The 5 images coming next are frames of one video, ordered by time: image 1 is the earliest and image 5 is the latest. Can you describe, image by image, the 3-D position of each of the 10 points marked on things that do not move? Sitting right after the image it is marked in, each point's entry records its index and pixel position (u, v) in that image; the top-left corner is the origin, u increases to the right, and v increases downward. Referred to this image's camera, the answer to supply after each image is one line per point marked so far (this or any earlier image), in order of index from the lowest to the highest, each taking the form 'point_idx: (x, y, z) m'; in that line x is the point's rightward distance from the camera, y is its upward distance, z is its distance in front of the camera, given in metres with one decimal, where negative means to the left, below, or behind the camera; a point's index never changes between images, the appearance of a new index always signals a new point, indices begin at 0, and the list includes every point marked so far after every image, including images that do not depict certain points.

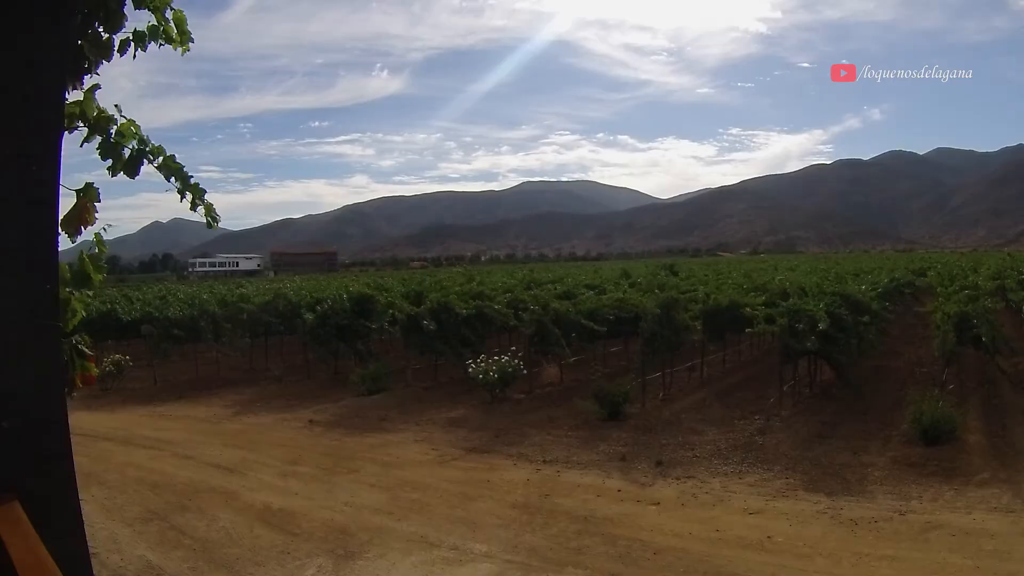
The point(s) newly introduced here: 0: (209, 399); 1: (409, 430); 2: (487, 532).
0: (-6.5, -2.4, +15.5) m
1: (-1.8, -2.4, +12.3) m
2: (-0.3, -2.8, +8.0) m
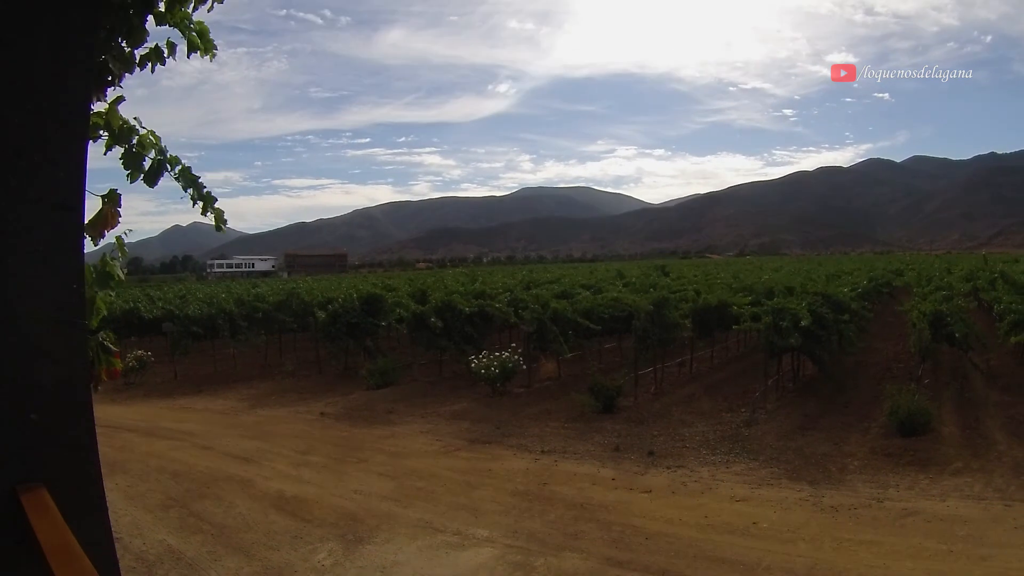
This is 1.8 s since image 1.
0: (-6.5, -2.3, +16.1) m
1: (-1.8, -2.4, +12.8) m
2: (-0.3, -2.8, +8.5) m
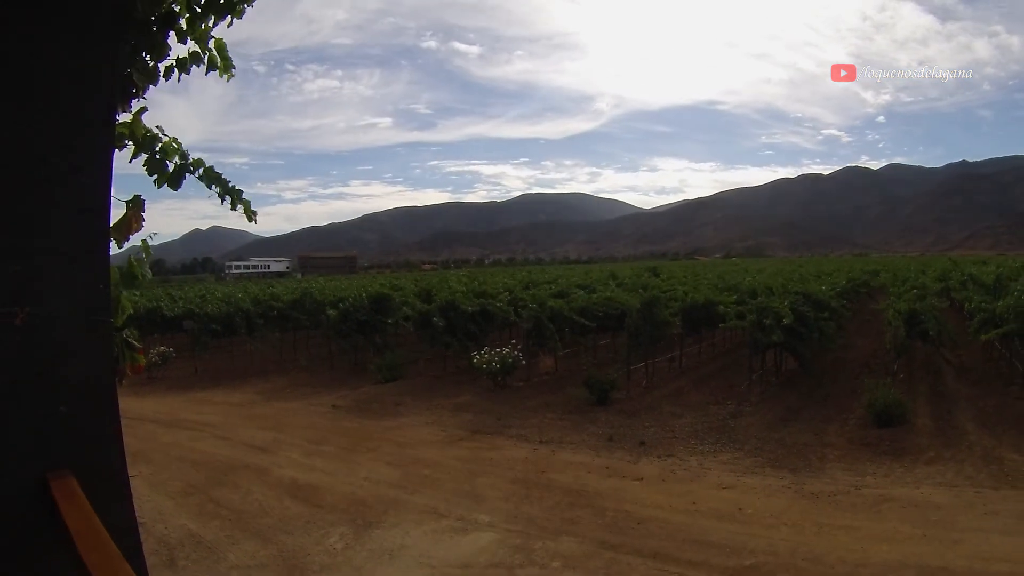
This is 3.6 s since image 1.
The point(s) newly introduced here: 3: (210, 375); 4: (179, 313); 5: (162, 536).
0: (-6.5, -2.3, +16.7) m
1: (-1.8, -2.4, +13.4) m
2: (-0.3, -2.8, +9.1) m
3: (-8.0, -2.3, +18.6) m
4: (-9.0, -0.7, +19.3) m
5: (-4.1, -2.9, +8.4) m
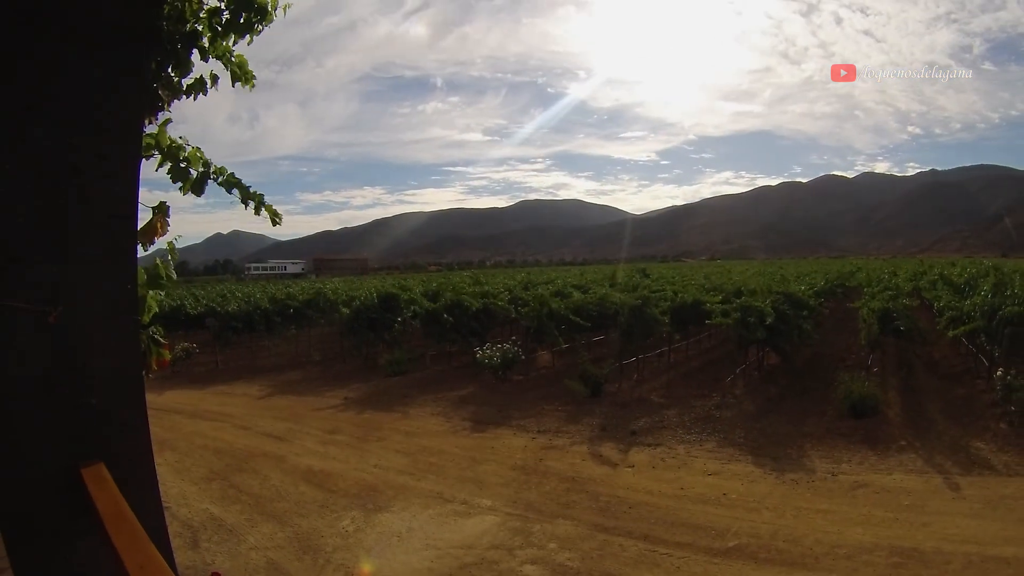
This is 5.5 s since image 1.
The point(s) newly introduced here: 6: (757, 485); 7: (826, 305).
0: (-6.4, -2.3, +17.4) m
1: (-1.7, -2.4, +14.1) m
2: (-0.3, -2.8, +9.8) m
3: (-7.9, -2.3, +19.3) m
4: (-8.9, -0.6, +20.0) m
5: (-4.2, -3.0, +9.1) m
6: (+3.3, -2.7, +9.6) m
7: (+6.5, -0.3, +14.4) m
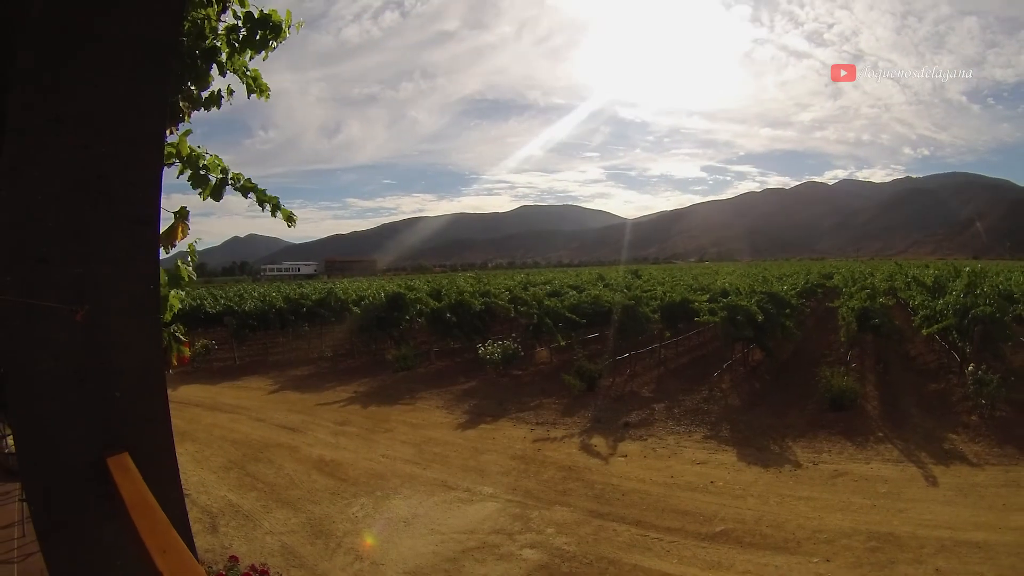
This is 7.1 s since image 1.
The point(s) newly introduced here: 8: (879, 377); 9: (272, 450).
0: (-6.4, -2.3, +18.1) m
1: (-1.7, -2.4, +14.7) m
2: (-0.3, -2.8, +10.5) m
3: (-7.8, -2.2, +20.0) m
4: (-8.9, -0.6, +20.7) m
5: (-4.2, -3.0, +9.8) m
6: (+3.3, -2.7, +10.2) m
7: (+6.5, -0.3, +15.0) m
8: (+7.0, -1.7, +13.0) m
9: (-4.0, -2.7, +11.7) m
